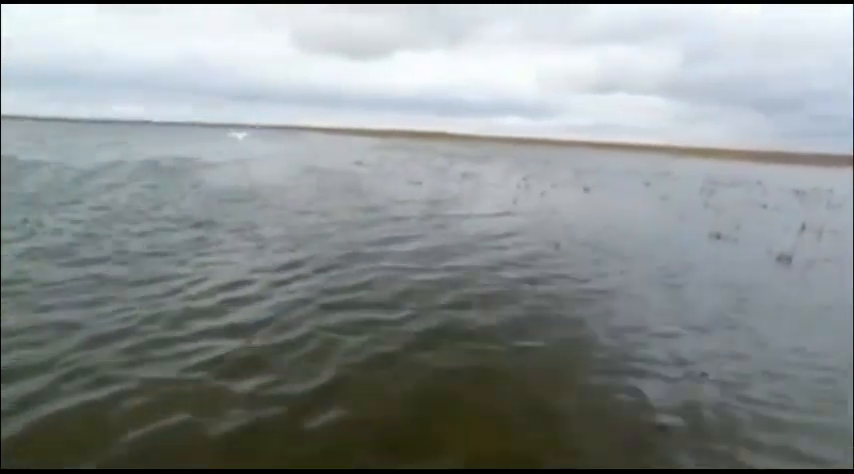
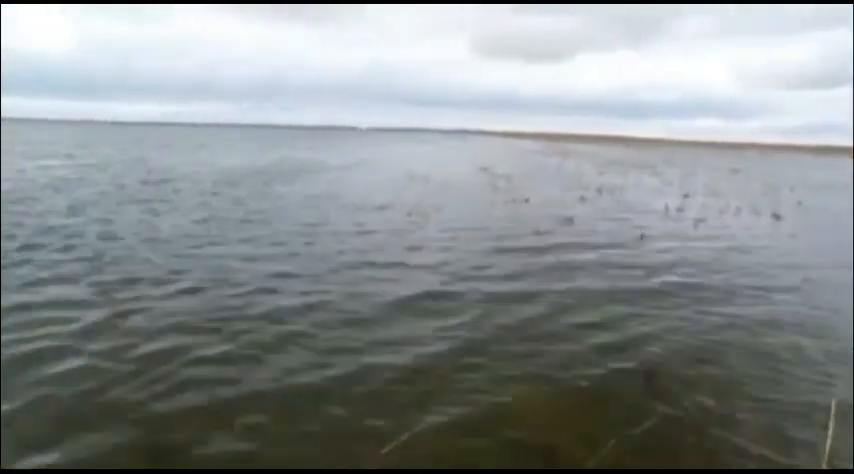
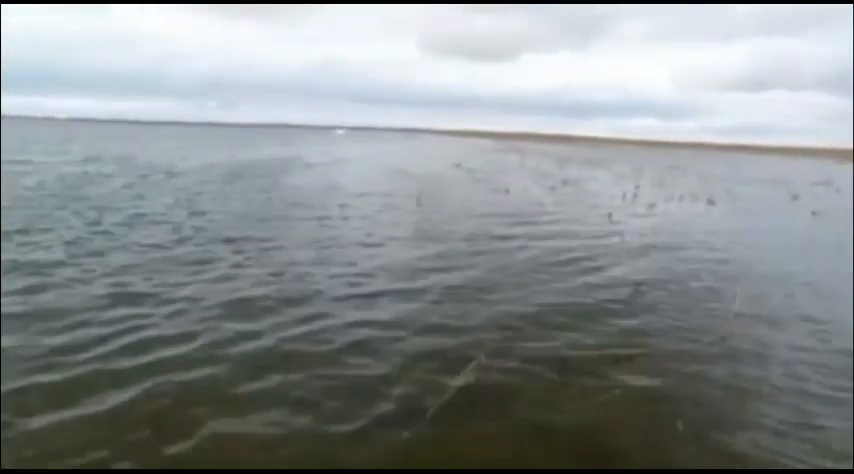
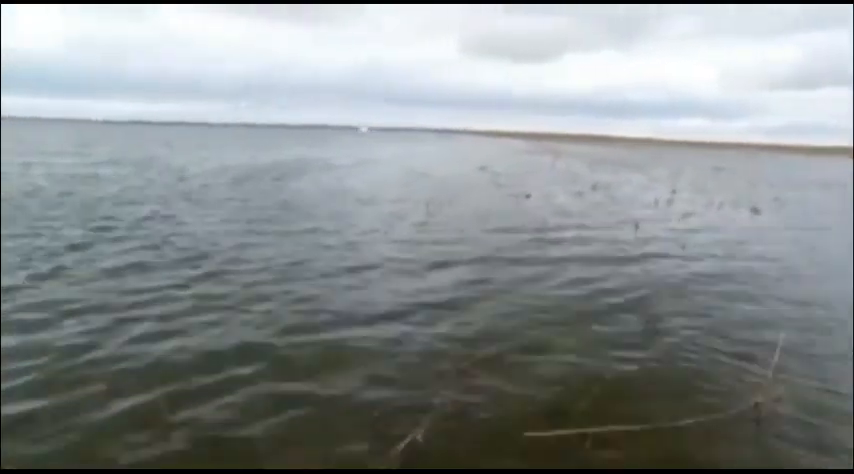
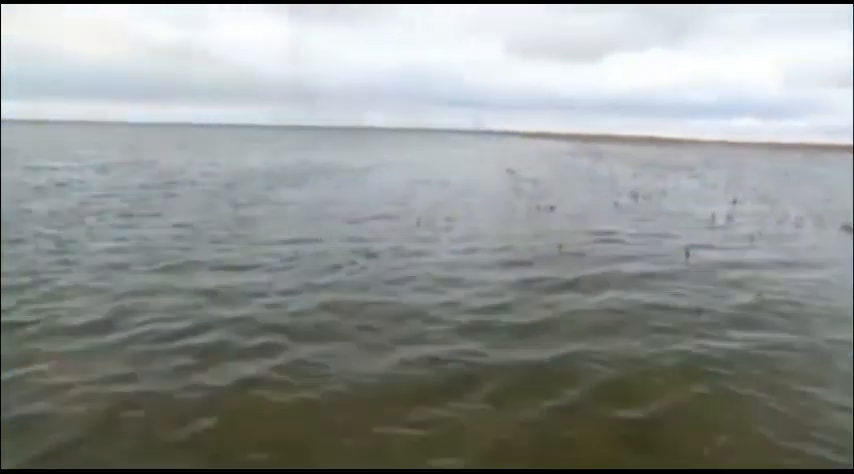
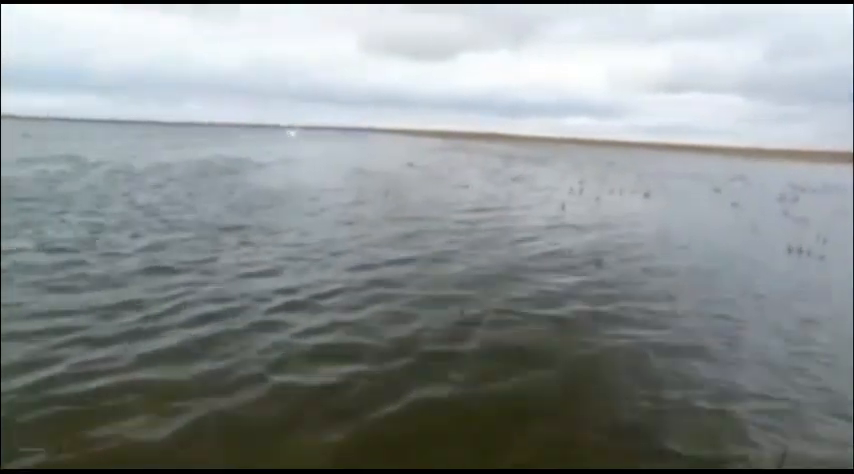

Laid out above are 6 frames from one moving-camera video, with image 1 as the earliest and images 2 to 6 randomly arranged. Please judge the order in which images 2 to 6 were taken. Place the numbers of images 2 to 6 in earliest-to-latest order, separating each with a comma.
6, 3, 4, 2, 5
